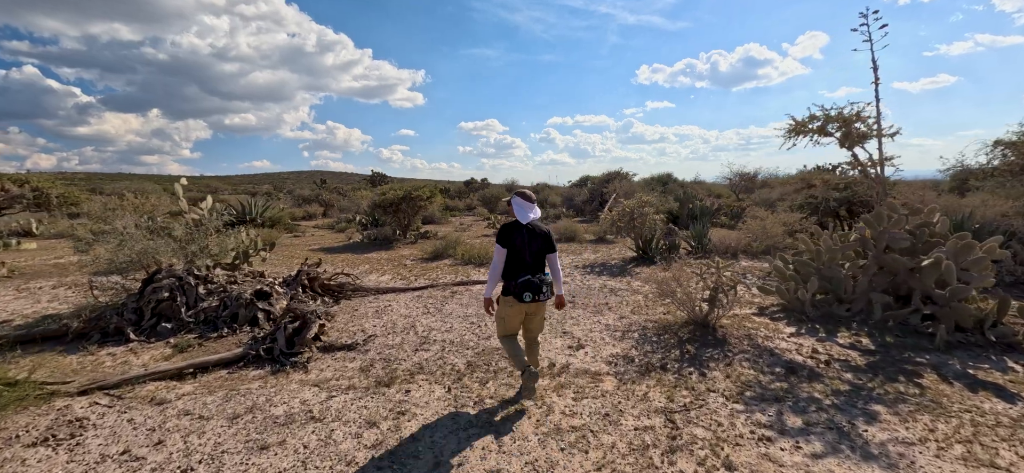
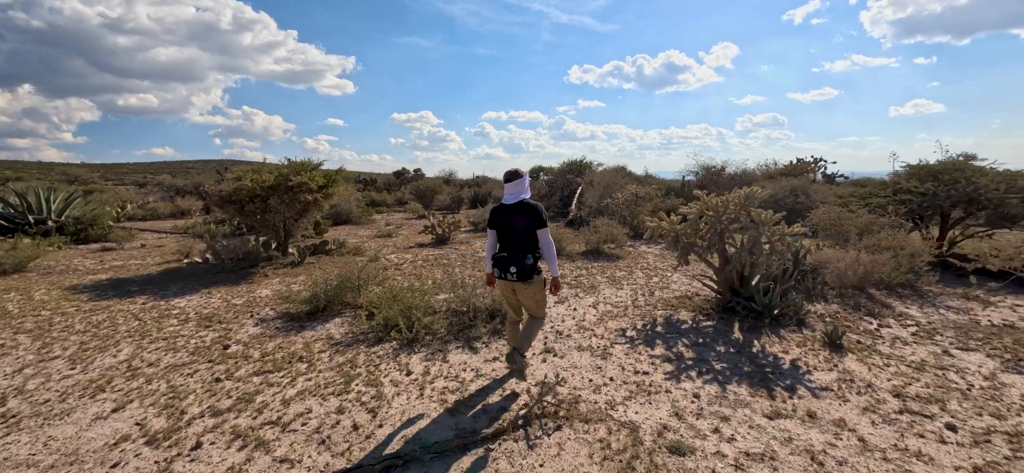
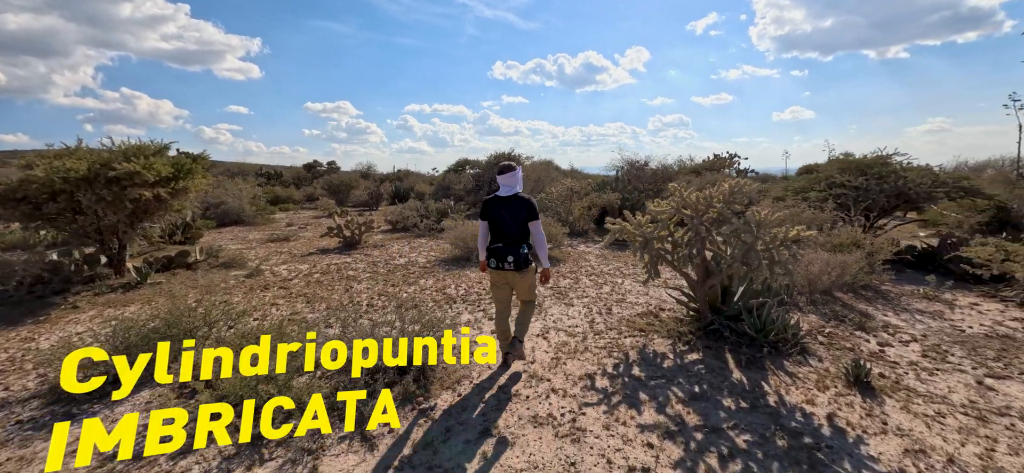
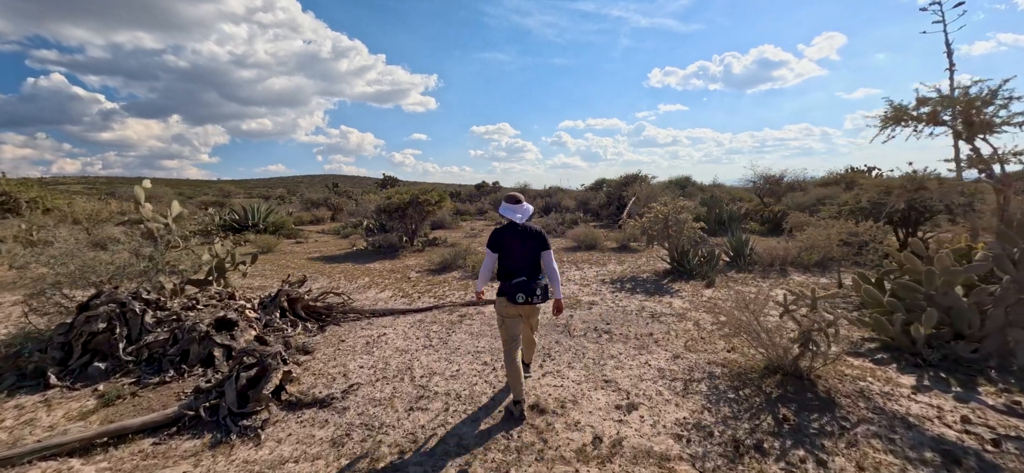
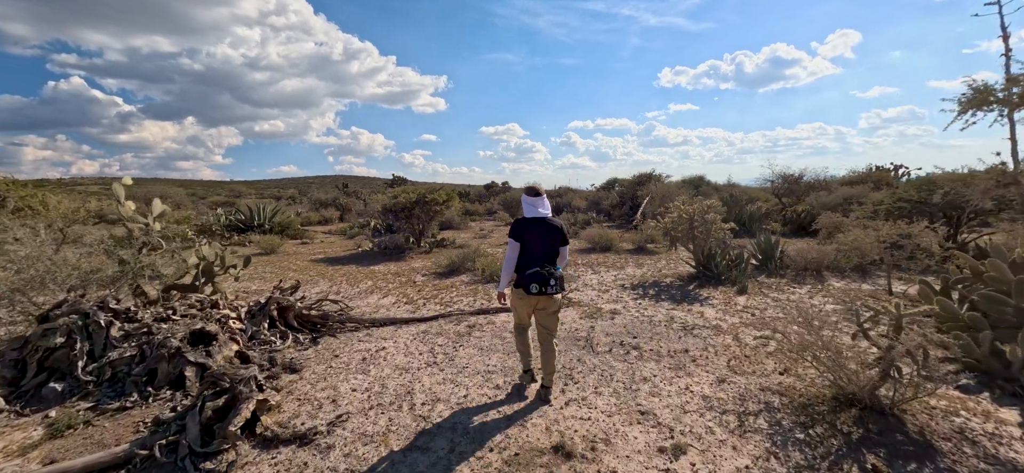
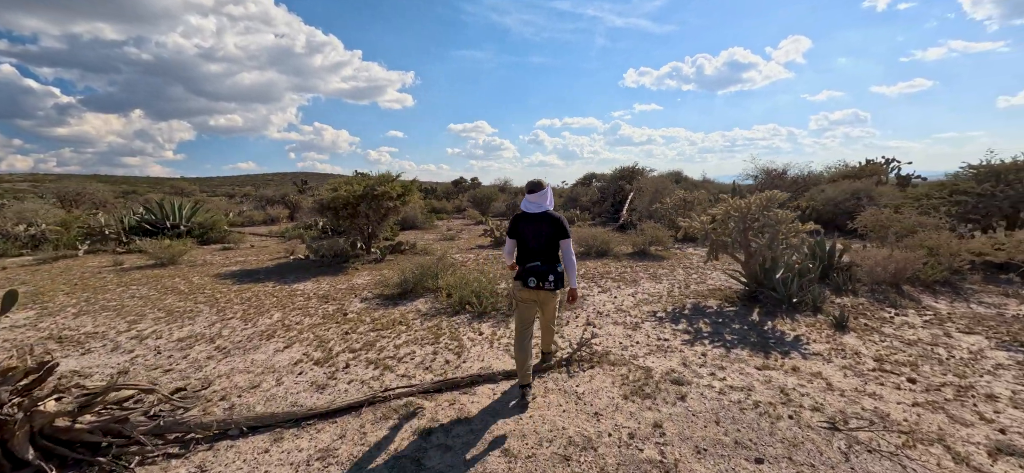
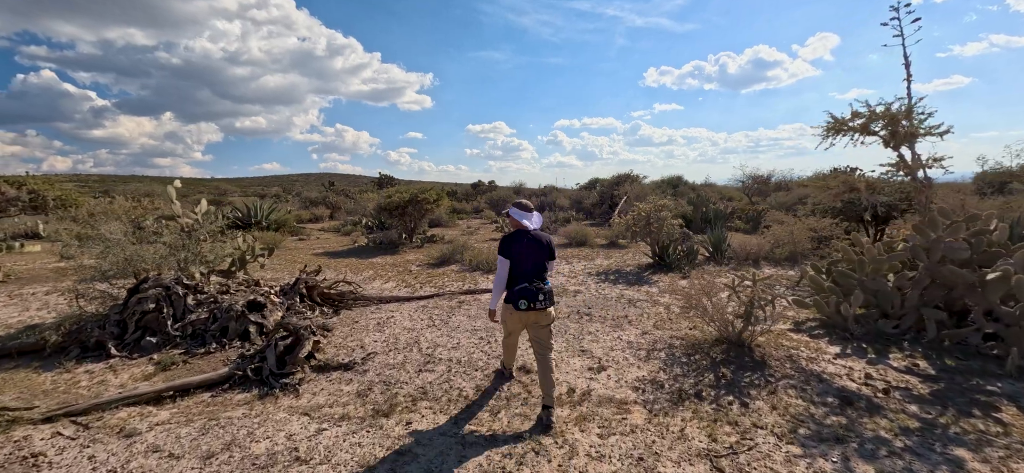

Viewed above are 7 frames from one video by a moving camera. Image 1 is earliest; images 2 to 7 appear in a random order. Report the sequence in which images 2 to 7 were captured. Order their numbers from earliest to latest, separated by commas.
7, 4, 5, 6, 2, 3
